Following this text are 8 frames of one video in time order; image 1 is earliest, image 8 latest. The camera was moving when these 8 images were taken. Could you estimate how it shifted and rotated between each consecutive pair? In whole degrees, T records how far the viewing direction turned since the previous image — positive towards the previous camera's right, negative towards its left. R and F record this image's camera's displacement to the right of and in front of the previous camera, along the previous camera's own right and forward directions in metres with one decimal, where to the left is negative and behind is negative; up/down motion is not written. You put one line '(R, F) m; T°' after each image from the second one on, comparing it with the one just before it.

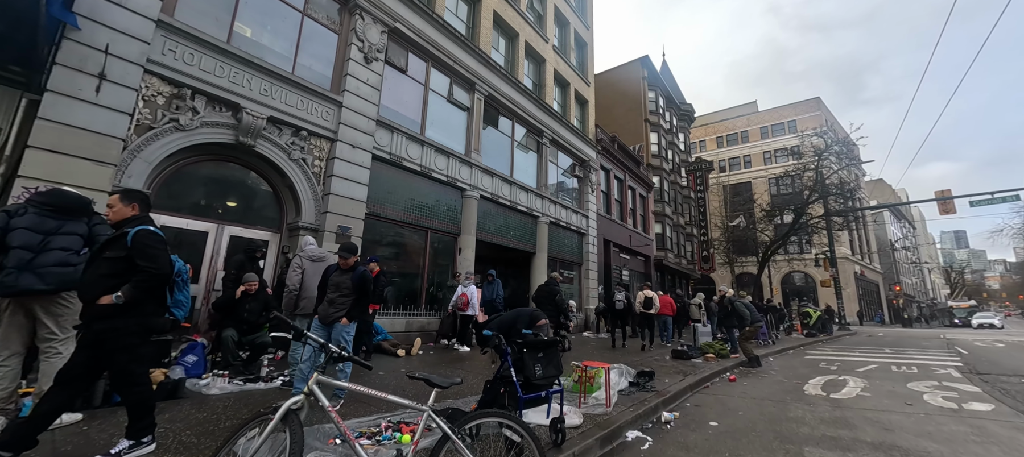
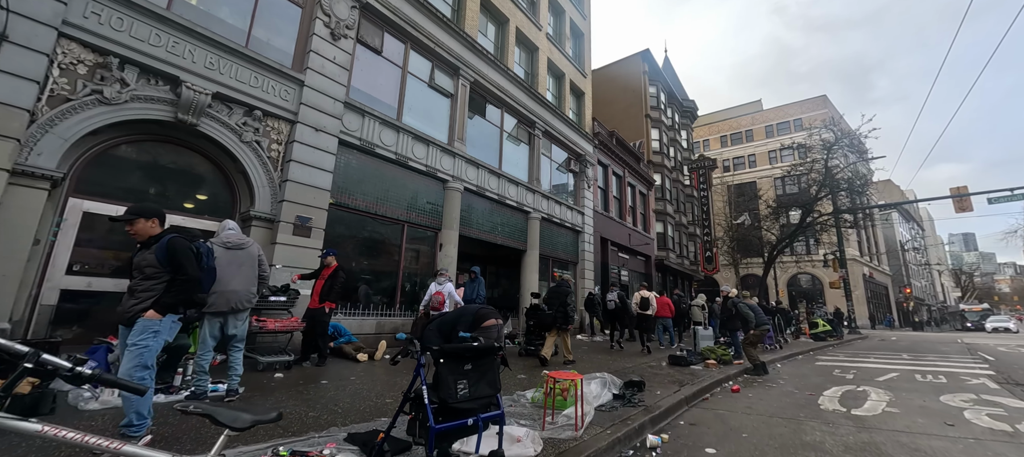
(+0.5, +0.8) m; -1°
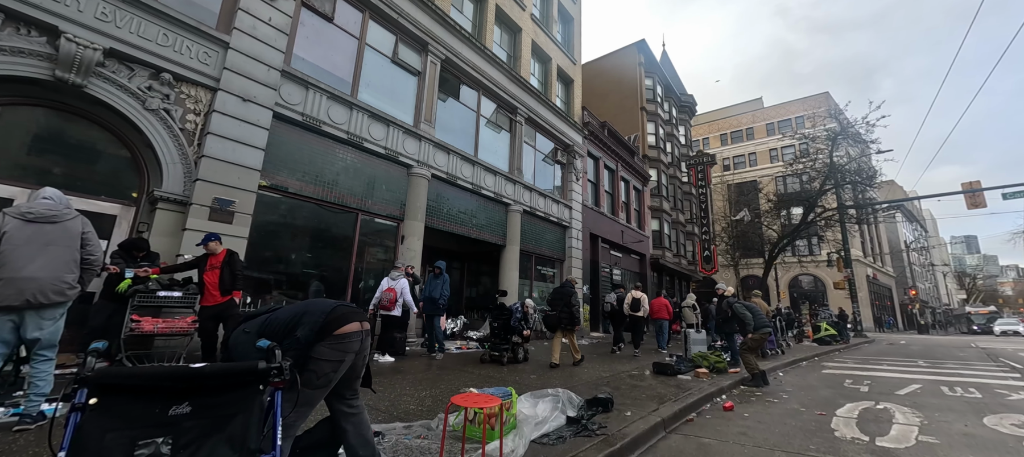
(+0.8, +1.1) m; 0°
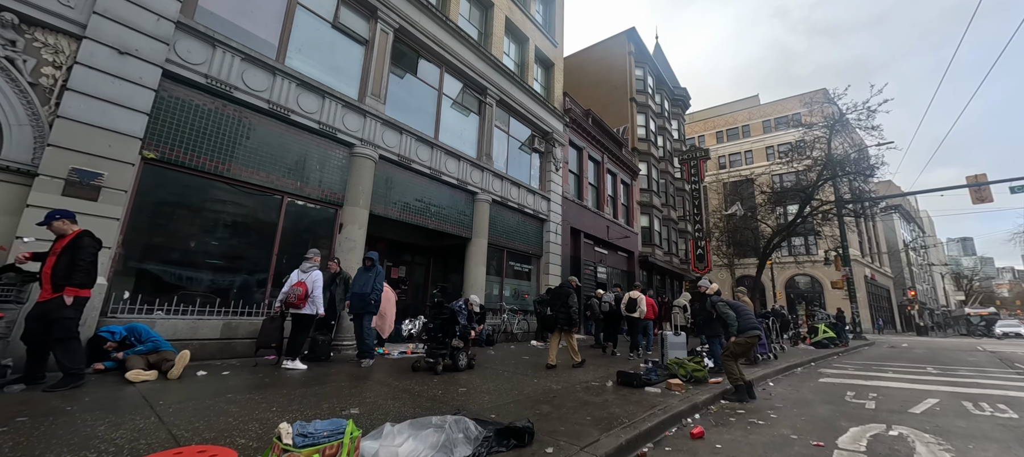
(+1.0, +1.2) m; 0°
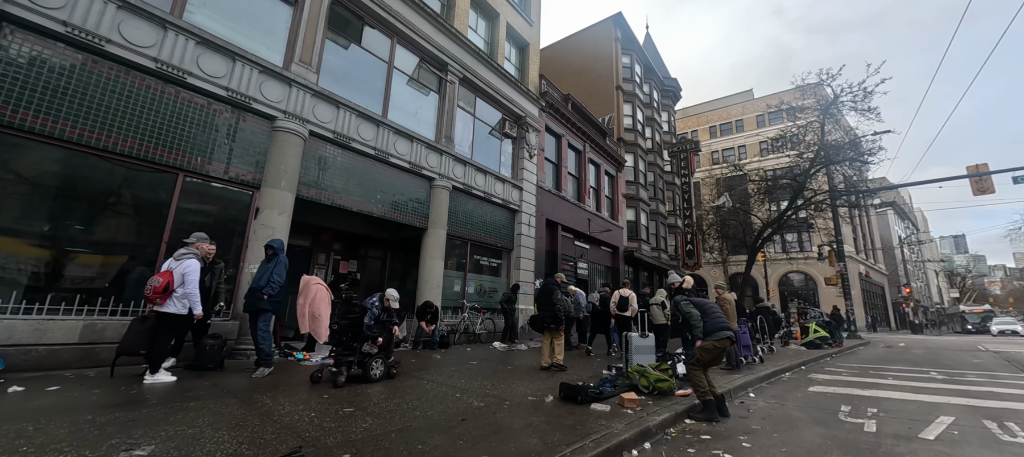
(+1.0, +1.1) m; 0°
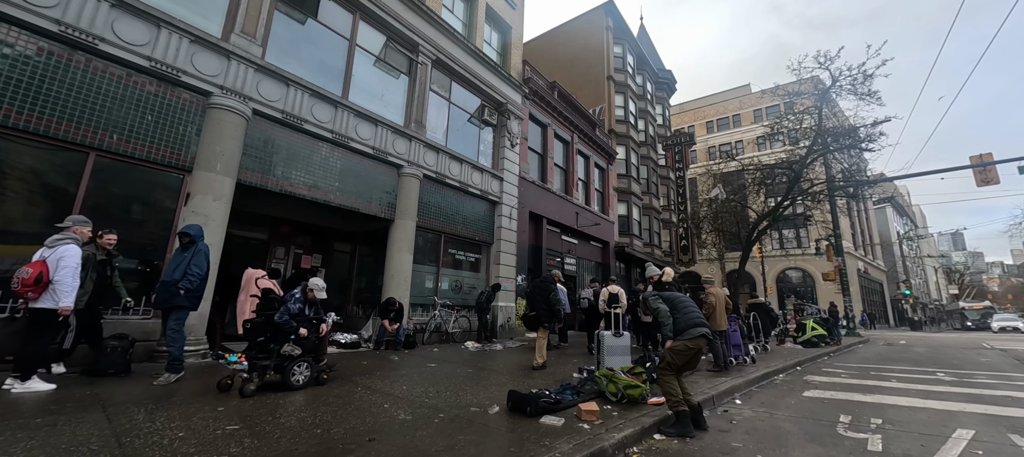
(+0.6, +0.7) m; 0°
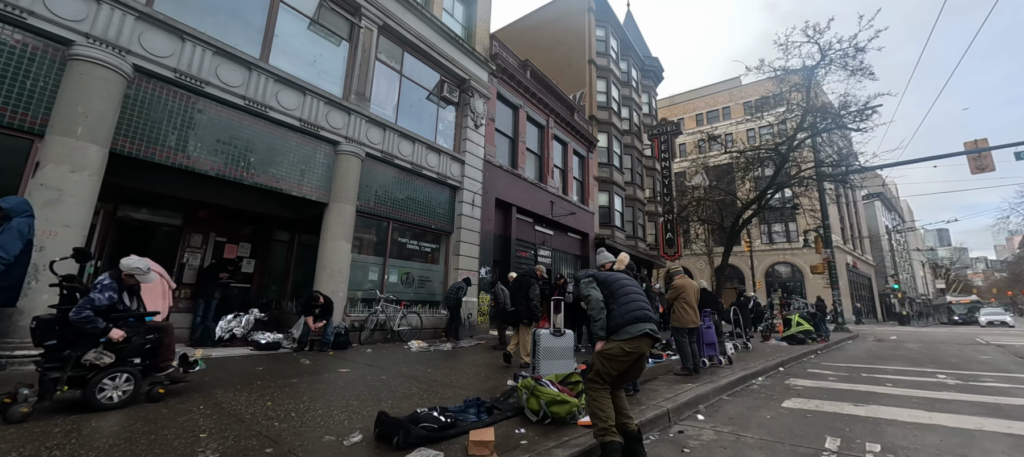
(+0.9, +1.1) m; +1°
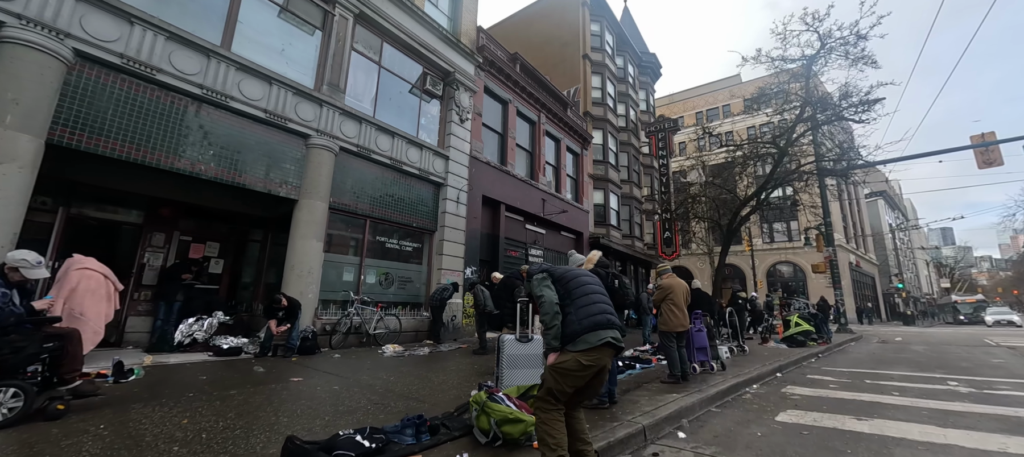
(+0.4, +0.5) m; 0°
